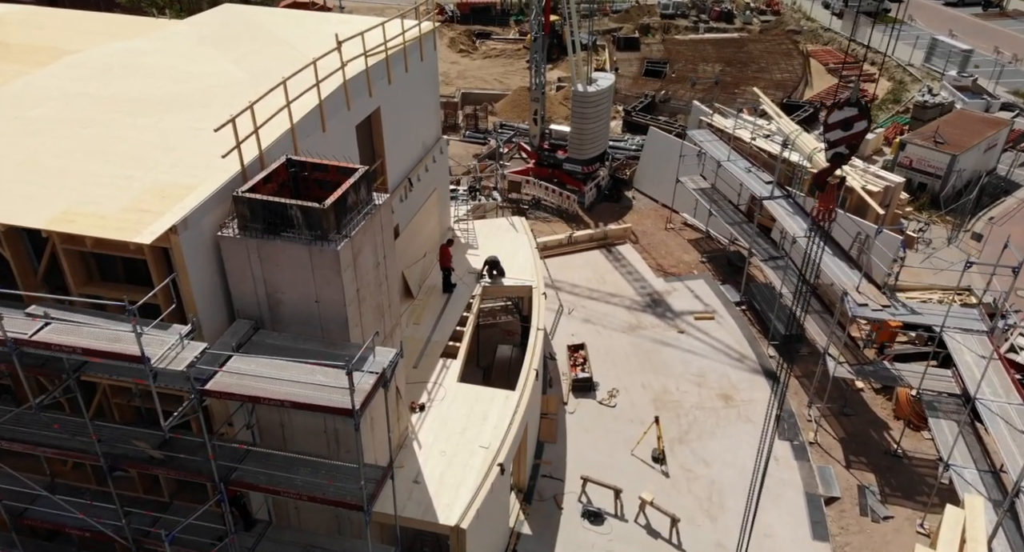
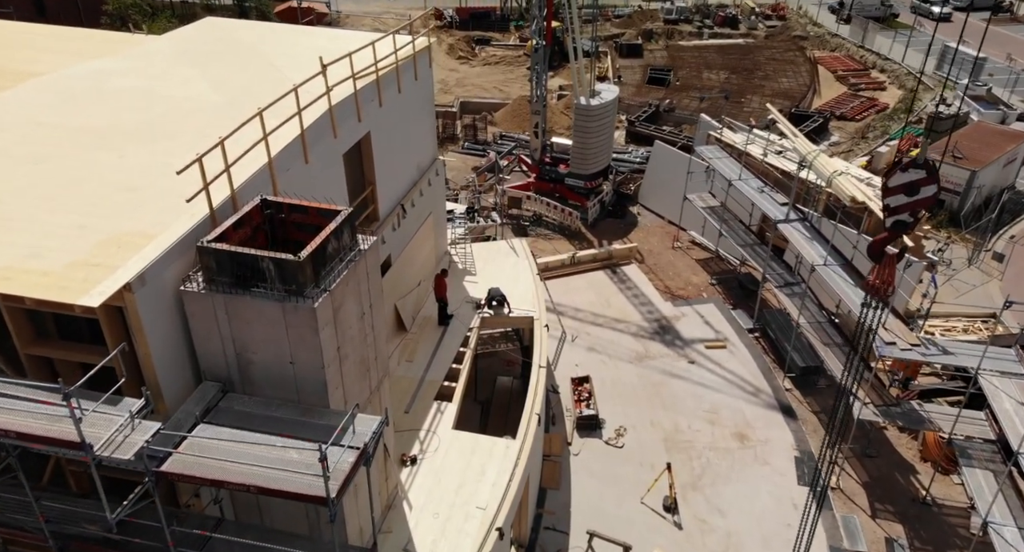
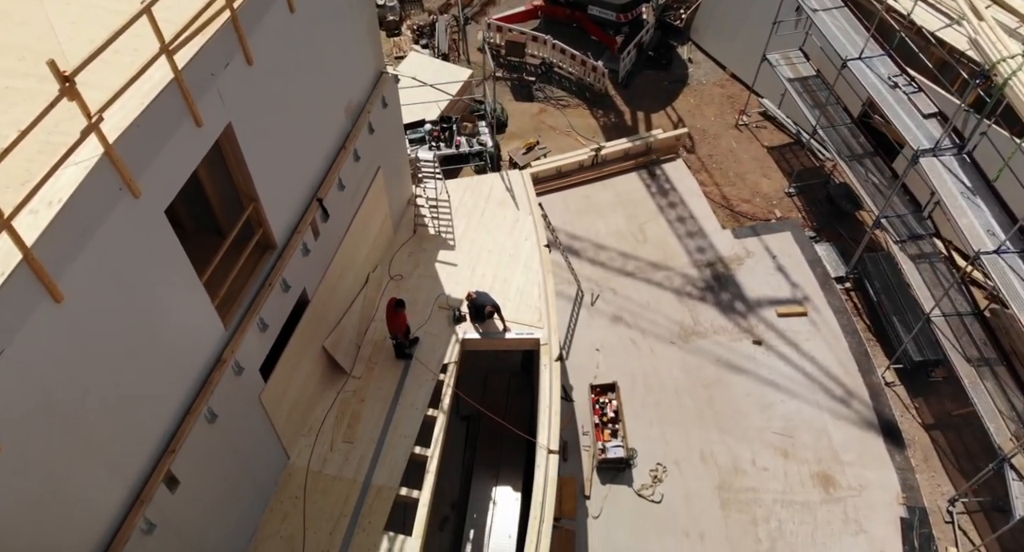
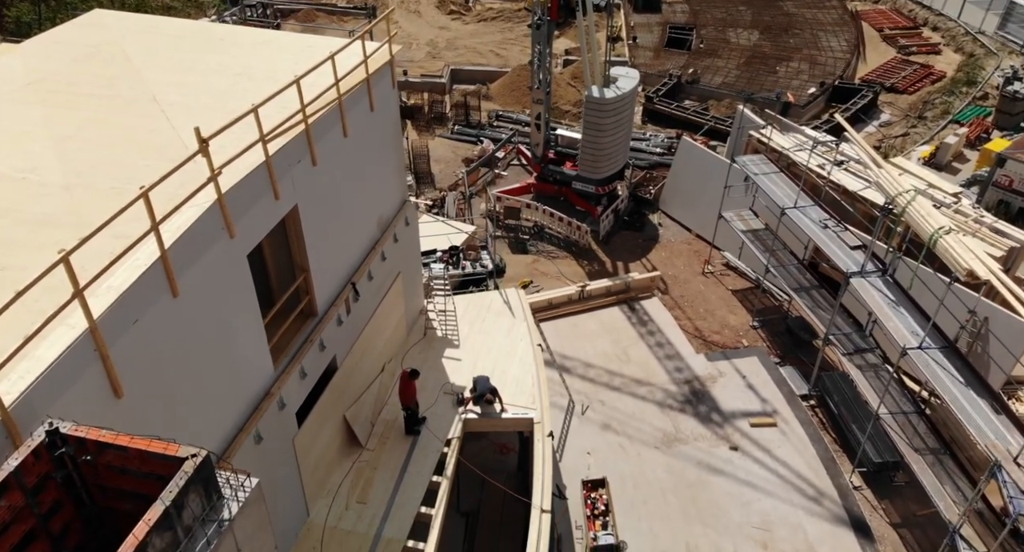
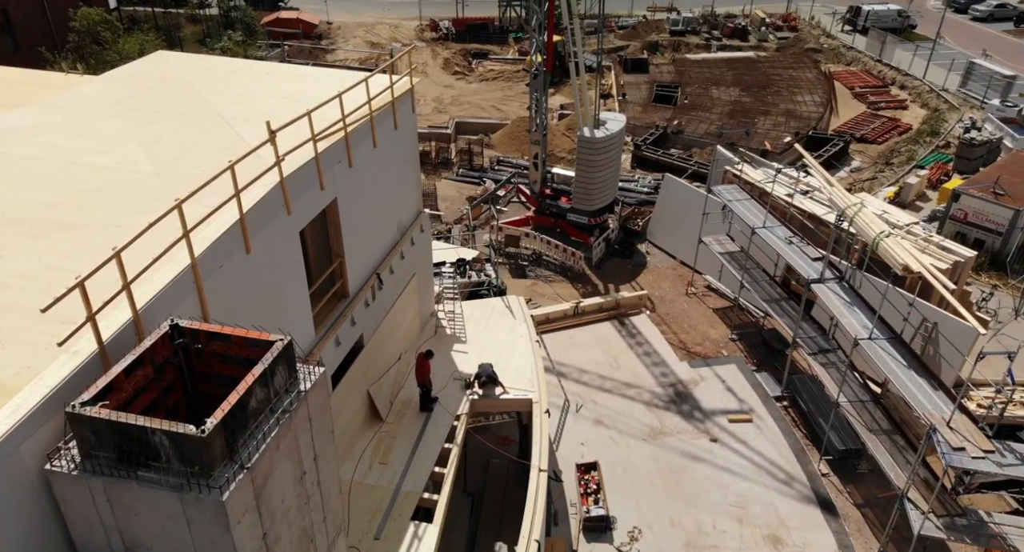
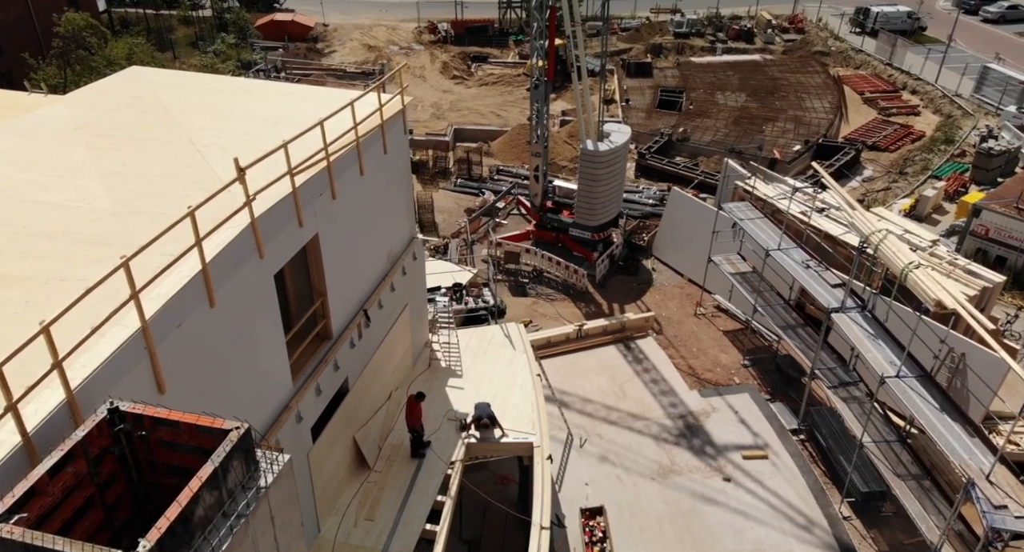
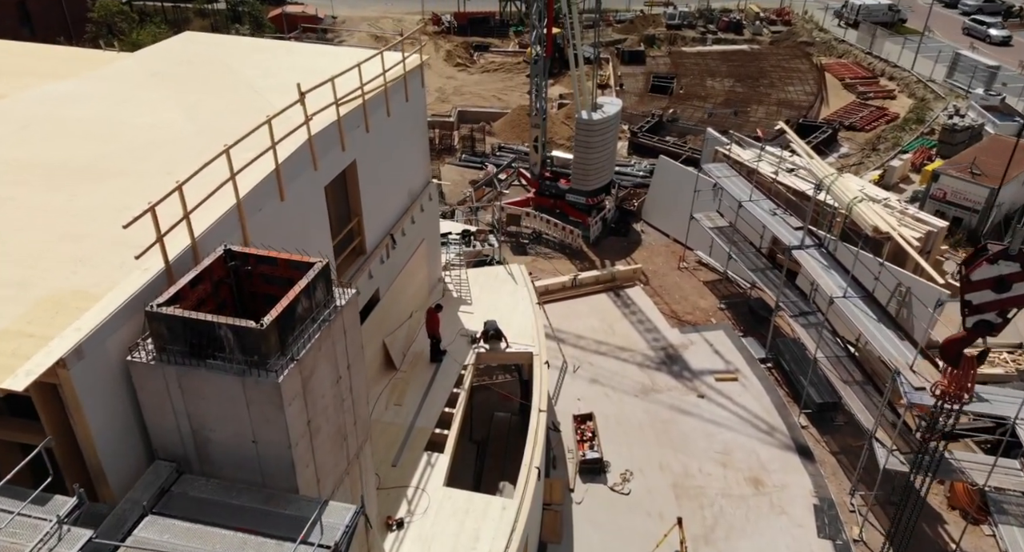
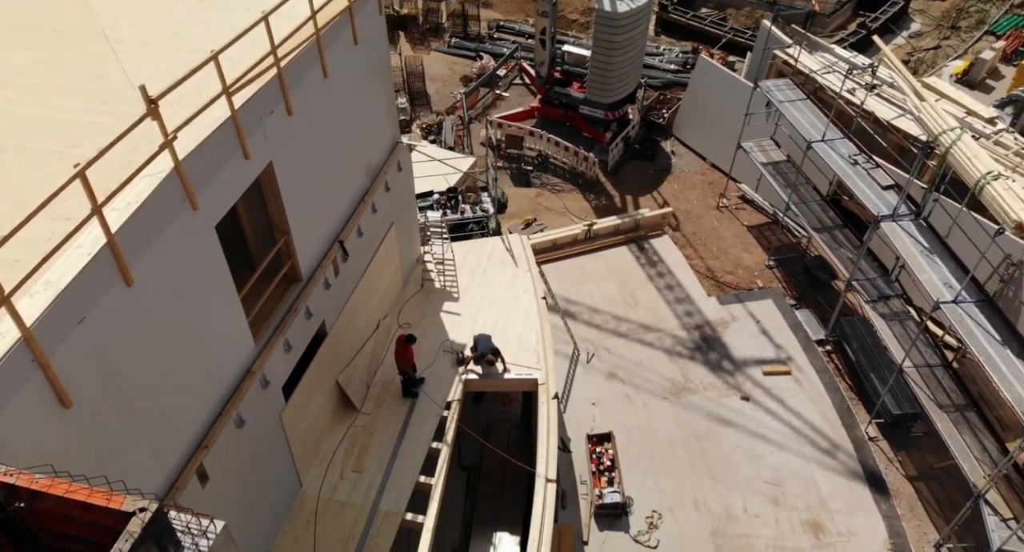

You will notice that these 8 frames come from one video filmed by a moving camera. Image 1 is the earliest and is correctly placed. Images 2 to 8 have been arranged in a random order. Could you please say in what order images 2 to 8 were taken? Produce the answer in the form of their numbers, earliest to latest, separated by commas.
2, 7, 5, 6, 4, 8, 3
